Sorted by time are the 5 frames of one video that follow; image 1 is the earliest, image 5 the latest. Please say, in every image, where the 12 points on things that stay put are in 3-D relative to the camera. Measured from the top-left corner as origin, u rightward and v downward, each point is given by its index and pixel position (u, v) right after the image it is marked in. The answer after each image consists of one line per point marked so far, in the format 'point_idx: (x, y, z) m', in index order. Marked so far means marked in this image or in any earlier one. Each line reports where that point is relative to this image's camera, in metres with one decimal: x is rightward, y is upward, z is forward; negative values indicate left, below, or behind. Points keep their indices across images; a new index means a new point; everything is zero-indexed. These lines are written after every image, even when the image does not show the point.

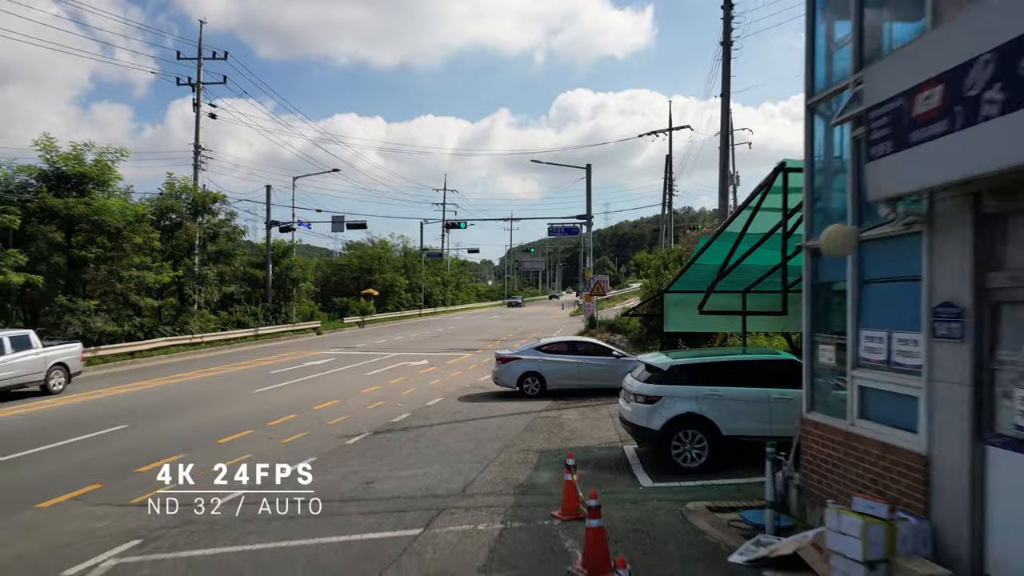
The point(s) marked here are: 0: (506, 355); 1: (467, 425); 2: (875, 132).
0: (-0.1, -1.1, +14.7) m
1: (-0.6, -1.8, +11.5) m
2: (+1.9, +0.8, +4.8) m
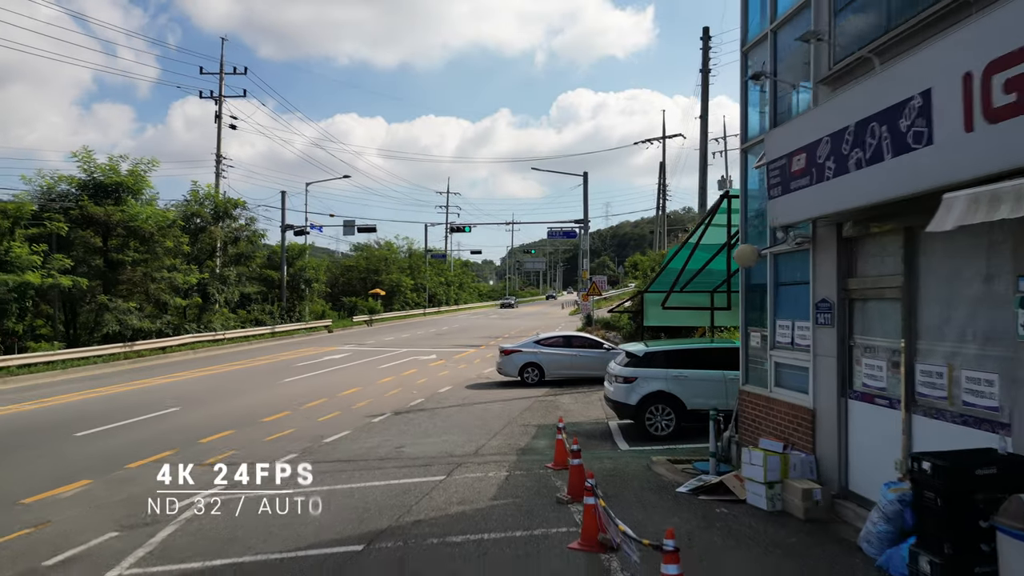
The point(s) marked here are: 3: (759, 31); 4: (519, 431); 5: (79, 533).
0: (-0.1, -1.1, +16.4) m
1: (-0.6, -1.8, +13.3) m
2: (+1.9, +0.8, +6.5) m
3: (+2.2, +2.3, +7.9) m
4: (+0.1, -1.7, +10.5) m
5: (-3.3, -1.9, +6.8) m
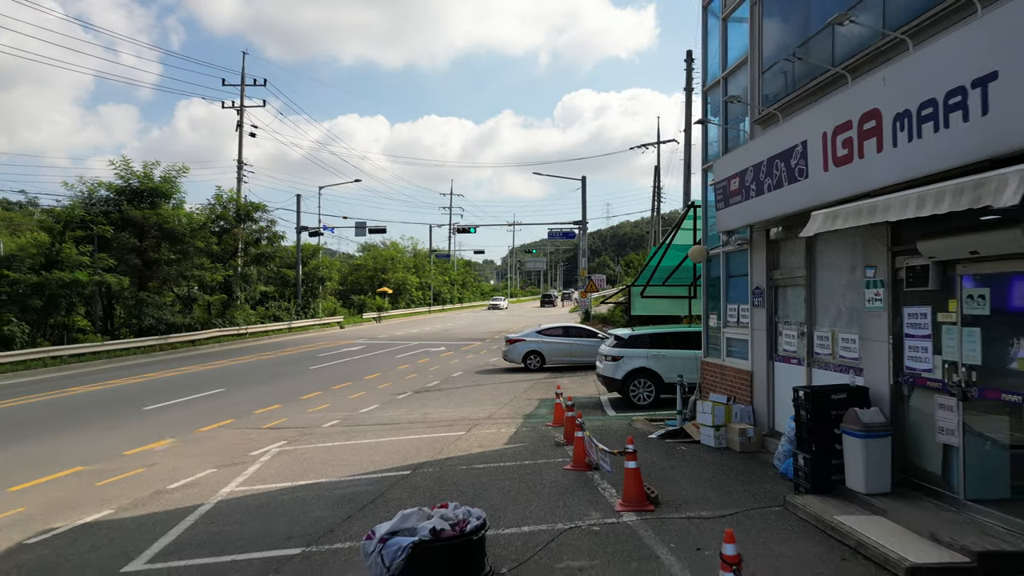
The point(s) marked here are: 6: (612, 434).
0: (0.0, -1.0, +18.4) m
1: (-0.5, -1.7, +15.2) m
2: (+2.0, +0.9, +8.5) m
3: (+2.3, +2.4, +9.8) m
4: (+0.2, -1.6, +12.5) m
5: (-3.2, -1.8, +8.7) m
6: (+1.0, -1.5, +9.1) m
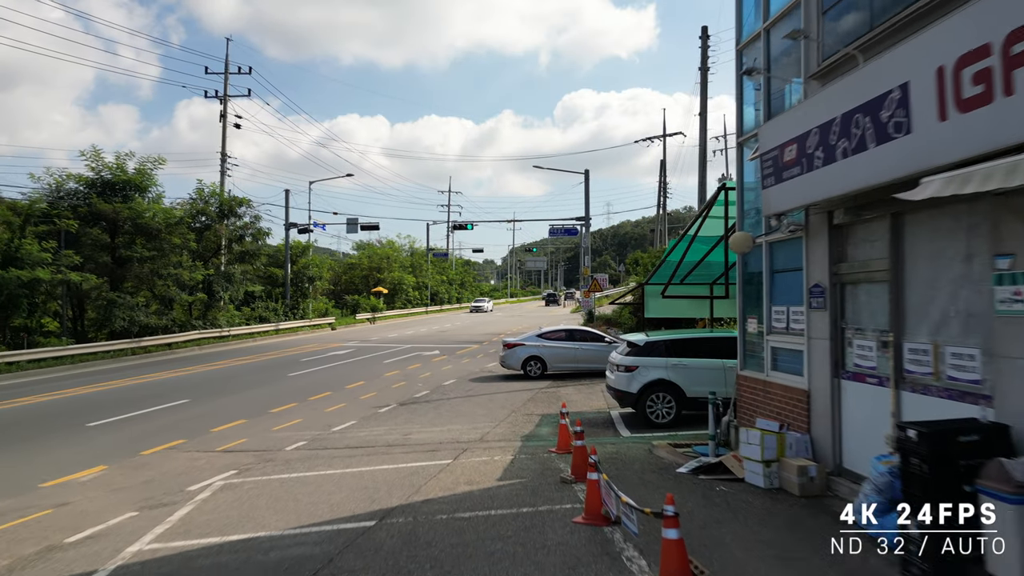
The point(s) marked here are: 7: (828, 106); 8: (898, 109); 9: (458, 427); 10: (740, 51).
0: (0.0, -1.0, +16.7) m
1: (-0.5, -1.7, +13.5) m
2: (+2.0, +0.9, +6.8) m
3: (+2.2, +2.4, +8.1) m
4: (+0.1, -1.6, +10.8) m
5: (-3.3, -1.8, +7.0) m
6: (+1.0, -1.5, +7.4) m
7: (+2.0, +1.1, +5.5) m
8: (+2.1, +1.0, +4.7) m
9: (-0.6, -1.6, +10.4) m
10: (+2.2, +2.3, +8.4) m
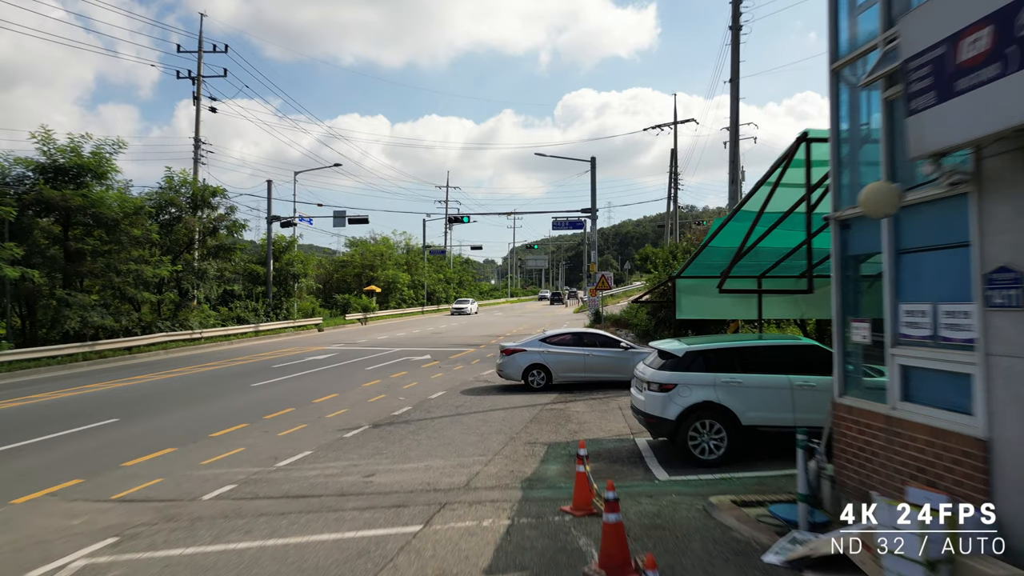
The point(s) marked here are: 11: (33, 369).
0: (0.0, -1.0, +14.2) m
1: (-0.5, -1.6, +11.0) m
2: (+1.9, +1.0, +4.3) m
3: (+2.2, +2.4, +5.6) m
4: (+0.1, -1.5, +8.3) m
5: (-3.3, -1.7, +4.5) m
6: (+1.0, -1.4, +4.9) m
7: (+2.0, +1.2, +3.0) m
8: (+2.0, +1.0, +2.2) m
9: (-0.7, -1.6, +7.9) m
10: (+2.2, +2.3, +5.9) m
11: (-9.9, -1.7, +18.2) m
